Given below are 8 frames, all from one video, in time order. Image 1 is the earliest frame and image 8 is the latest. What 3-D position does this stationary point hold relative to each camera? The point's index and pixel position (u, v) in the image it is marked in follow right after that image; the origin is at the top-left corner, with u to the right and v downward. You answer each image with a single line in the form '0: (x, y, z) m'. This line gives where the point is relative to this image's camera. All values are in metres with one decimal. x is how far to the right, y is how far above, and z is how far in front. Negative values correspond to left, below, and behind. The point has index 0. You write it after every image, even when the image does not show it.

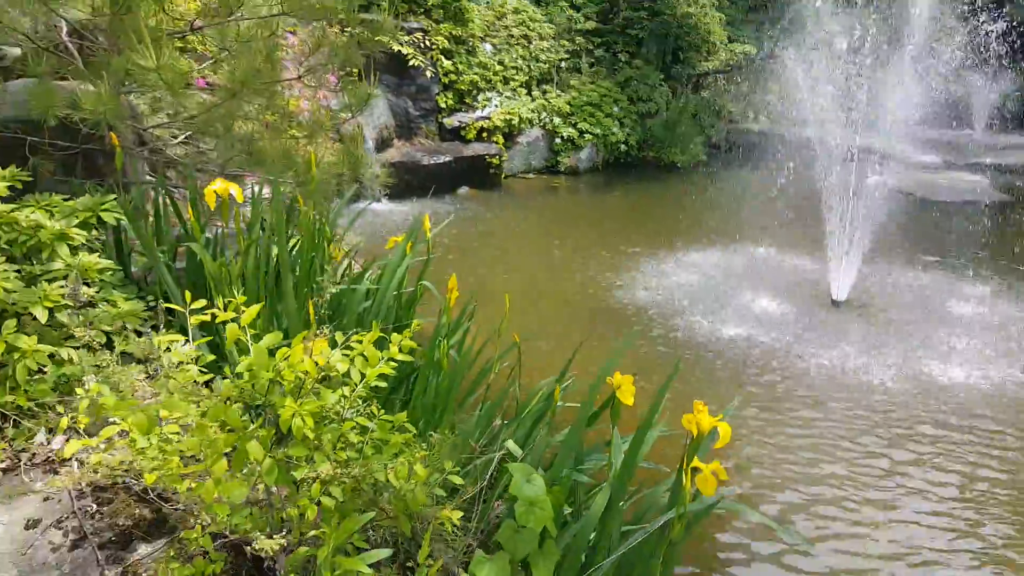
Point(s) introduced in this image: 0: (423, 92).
0: (-0.9, +2.0, +7.1) m
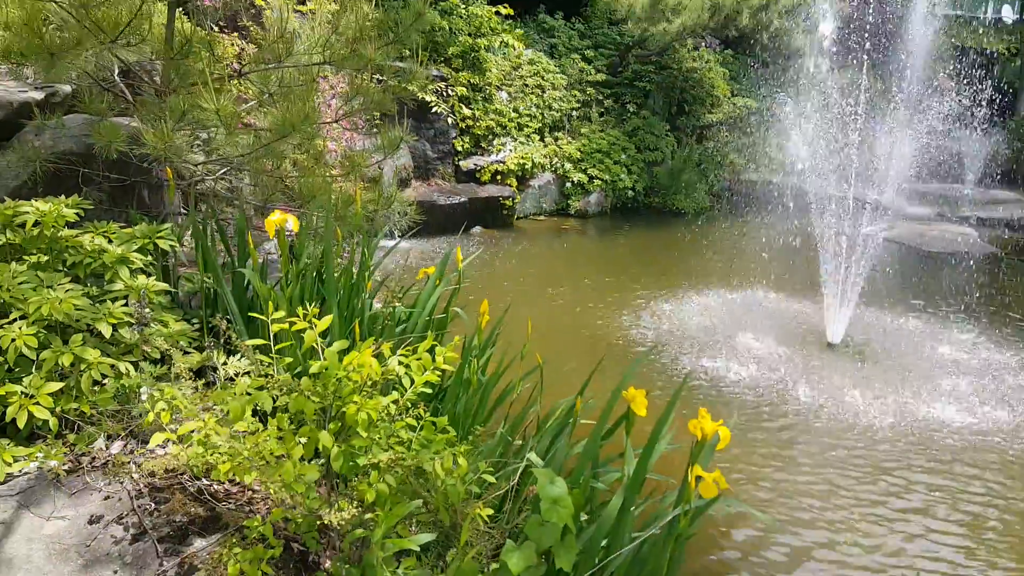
0: (-0.8, +1.6, +7.4) m
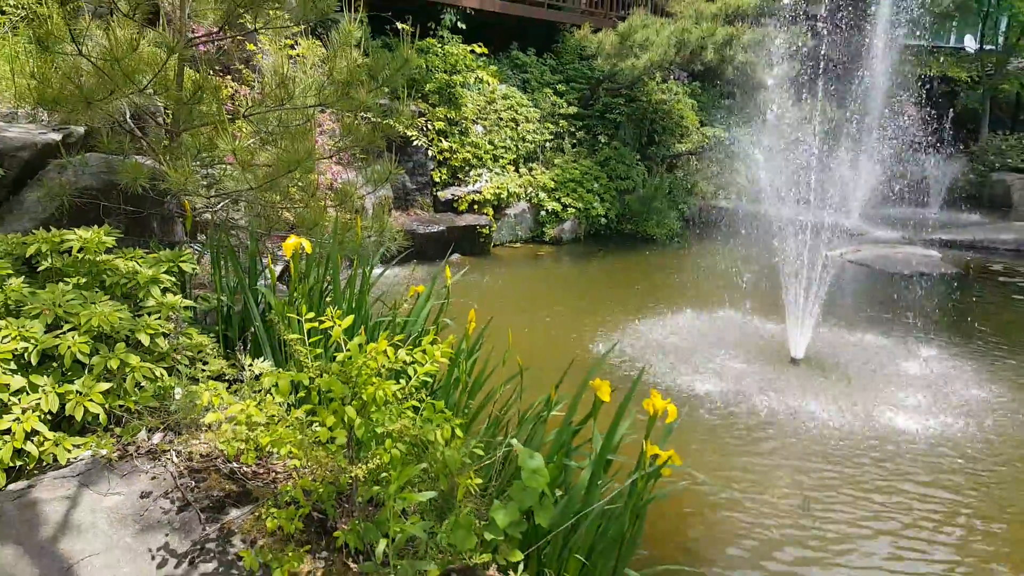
0: (-1.0, +1.3, +7.7) m
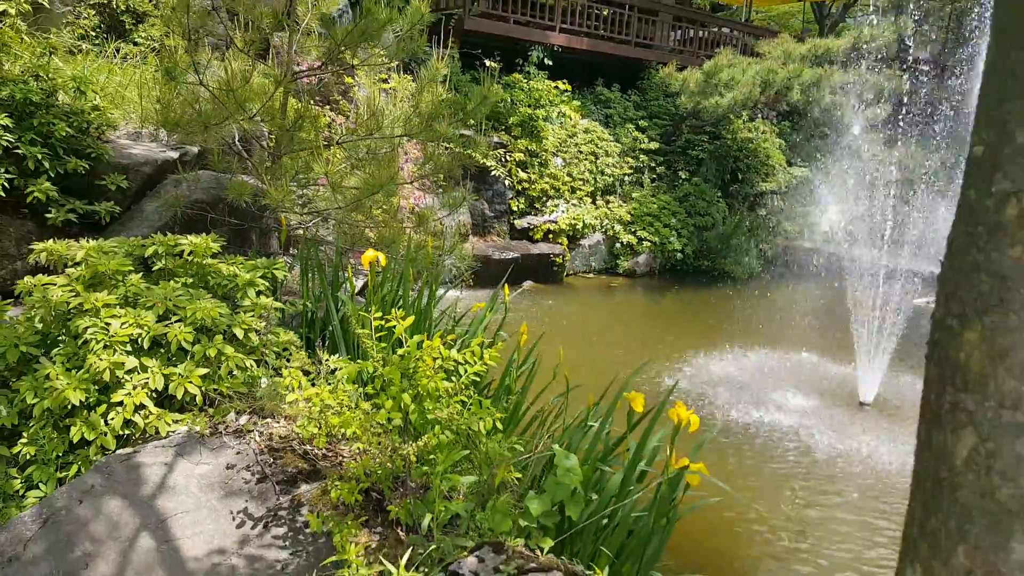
0: (-0.1, +1.1, +8.0) m
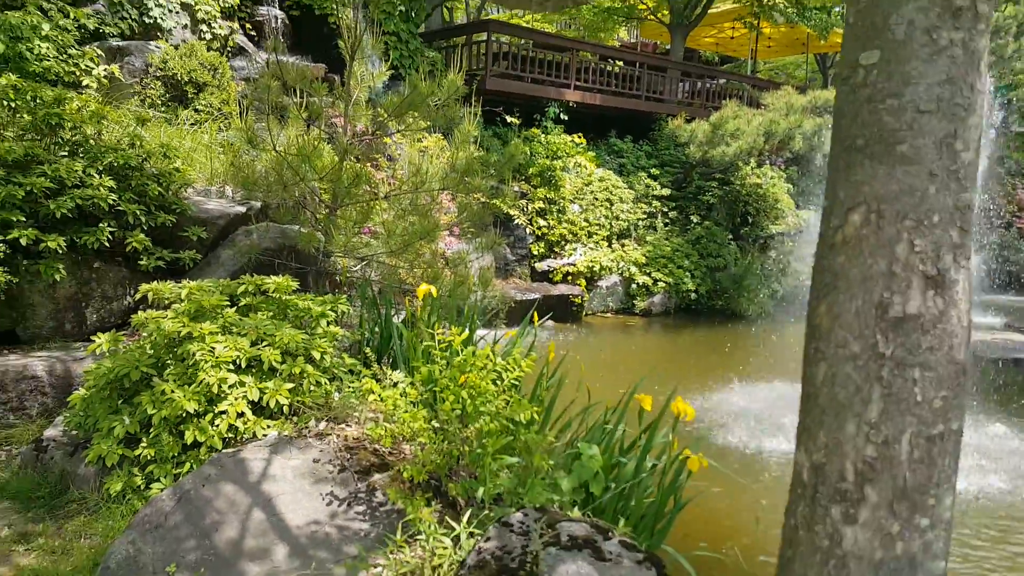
0: (+0.1, +0.6, +8.5) m
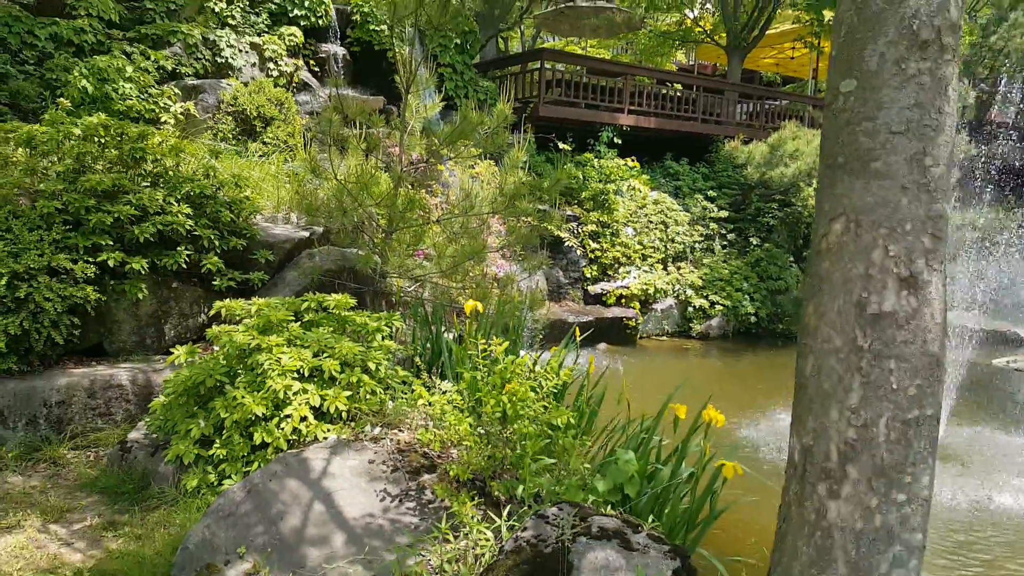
0: (+0.8, +0.3, +8.7) m
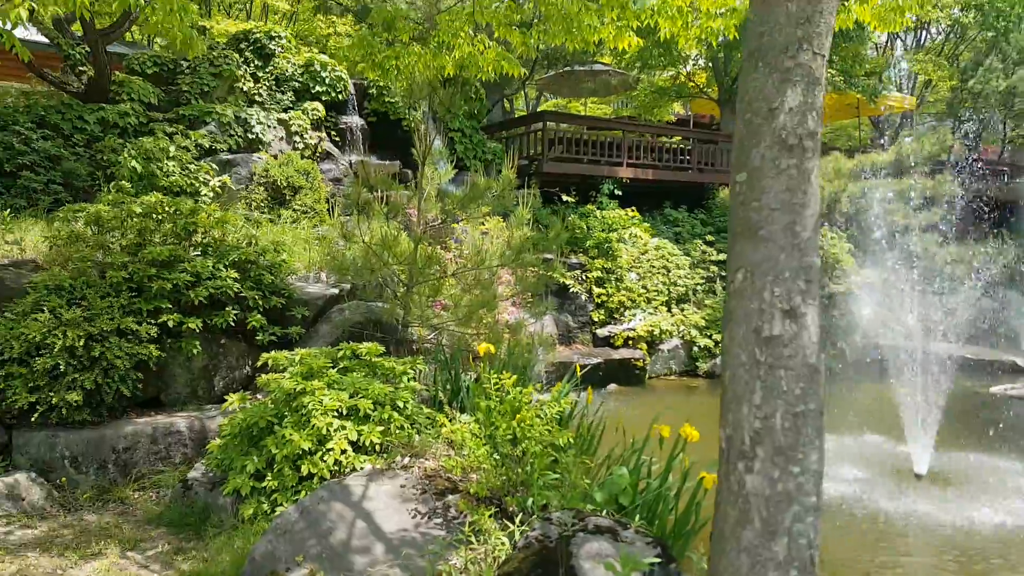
0: (+0.9, -0.3, +9.1) m
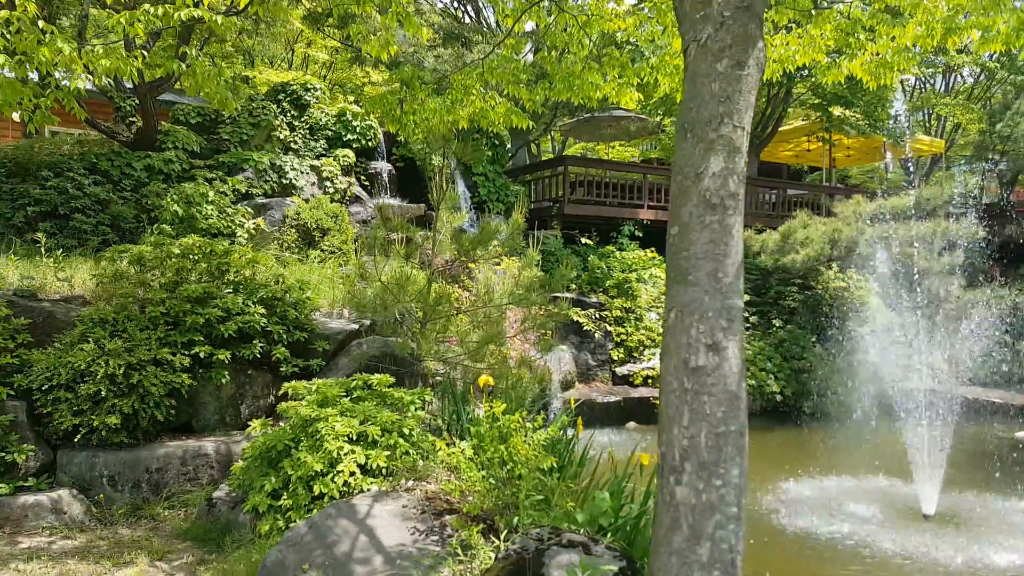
0: (+1.2, -0.8, +9.3) m
